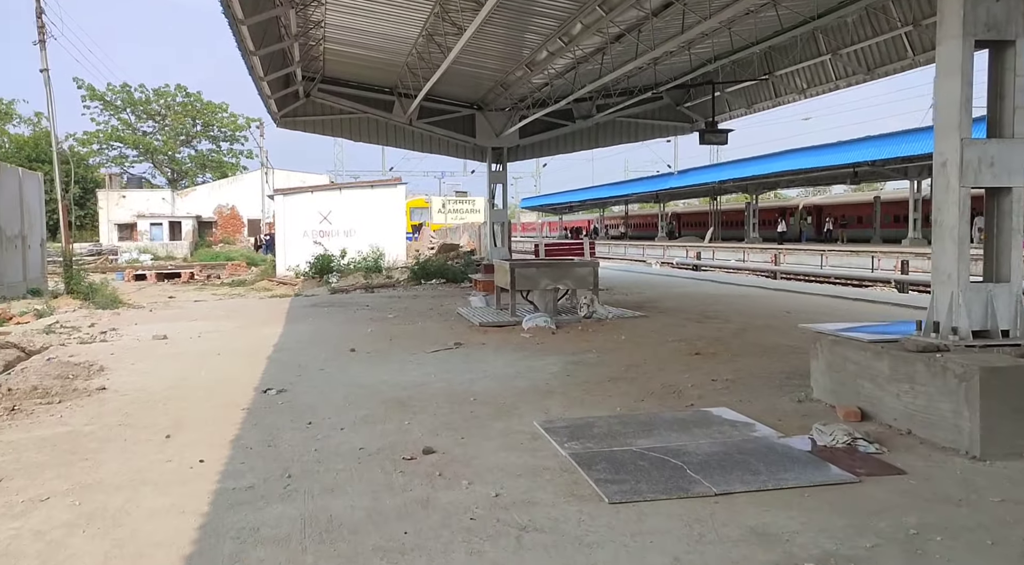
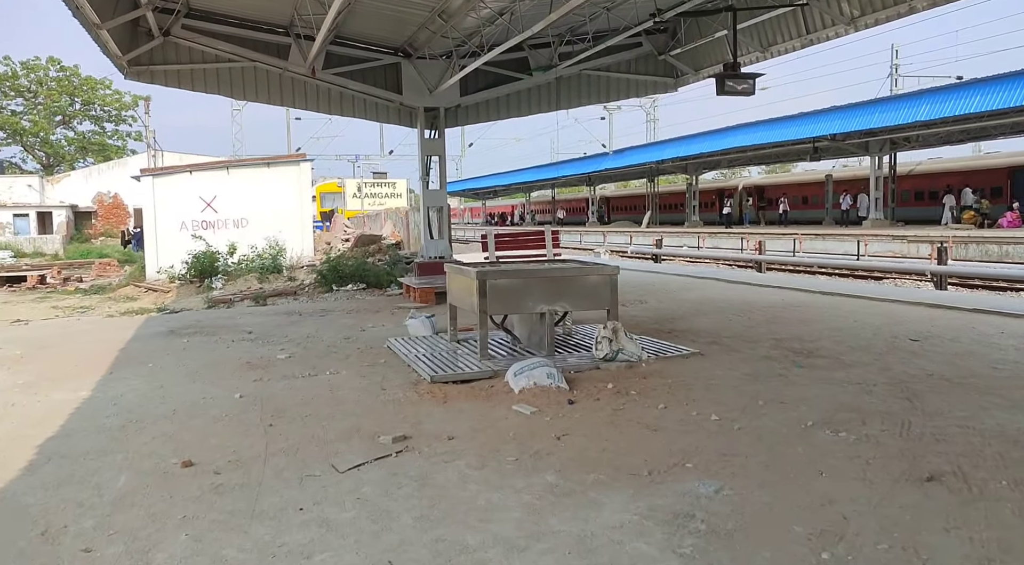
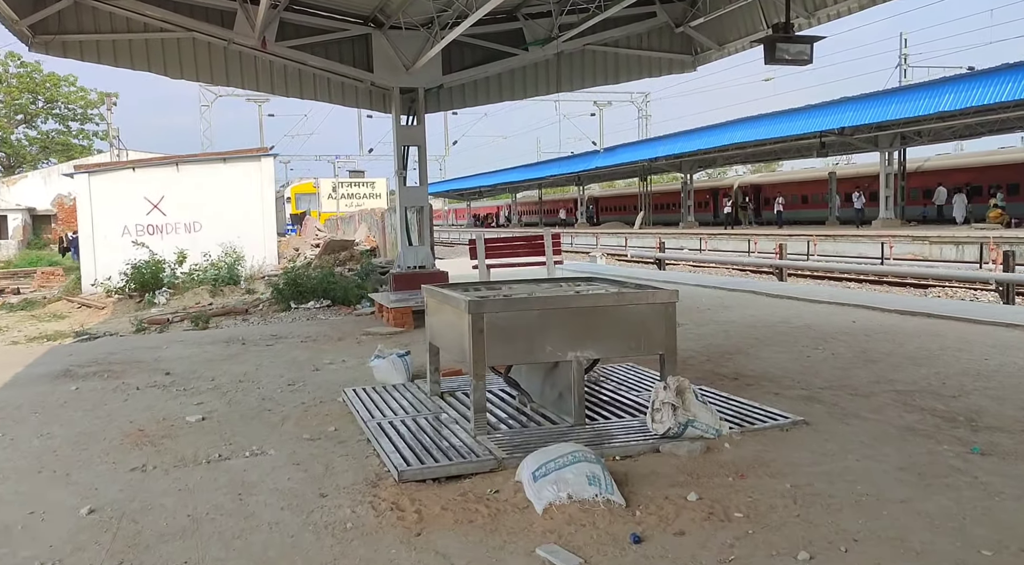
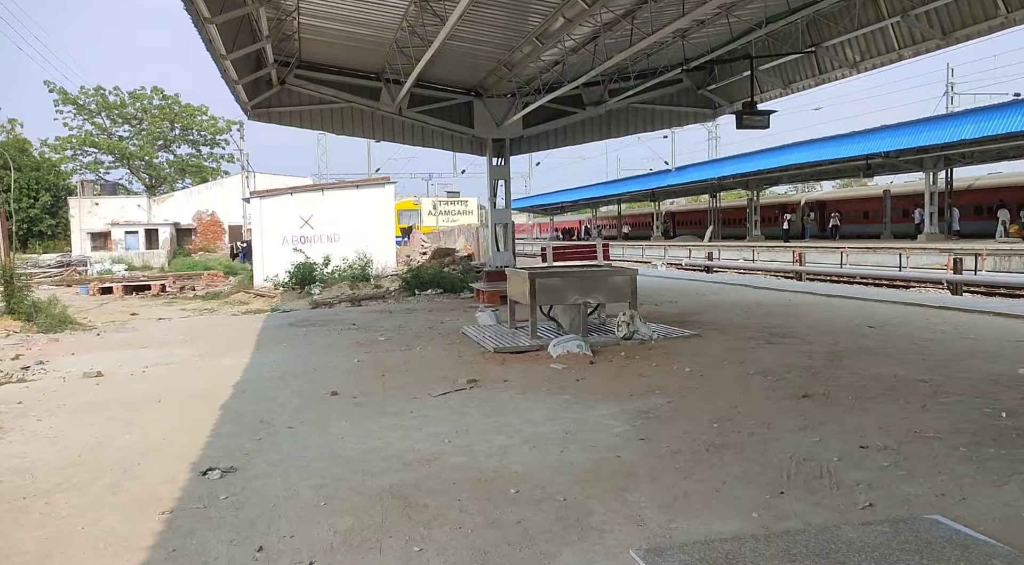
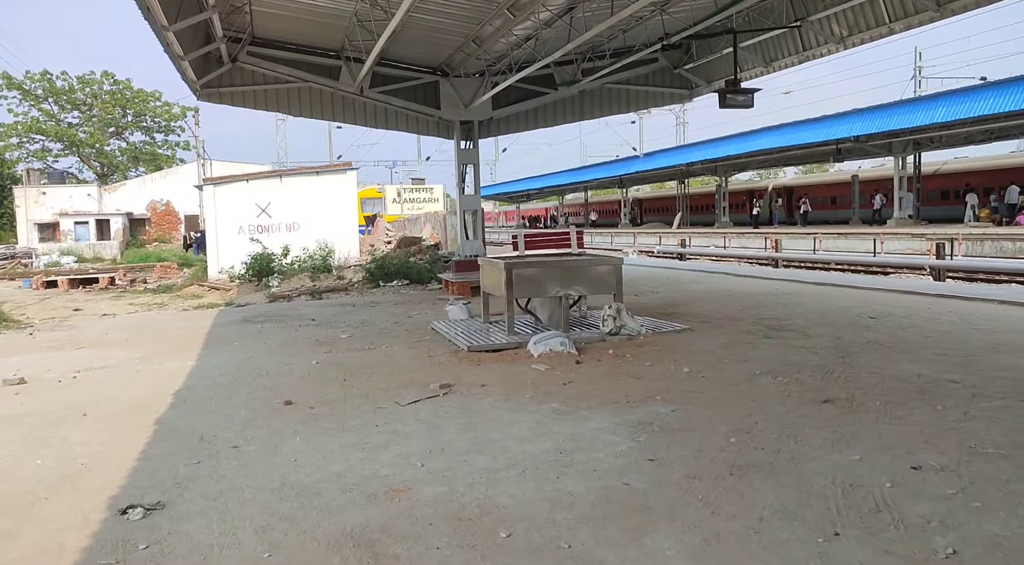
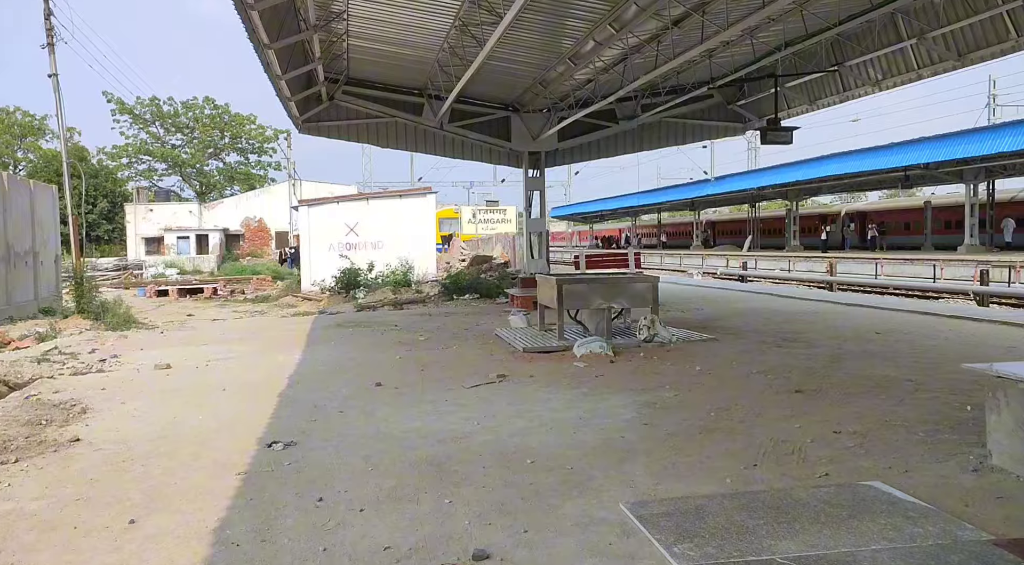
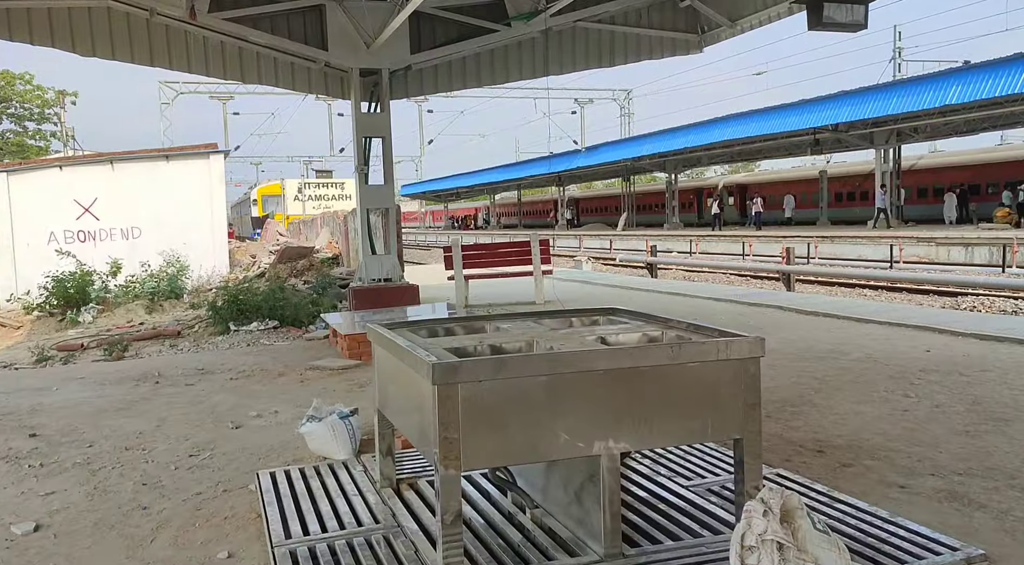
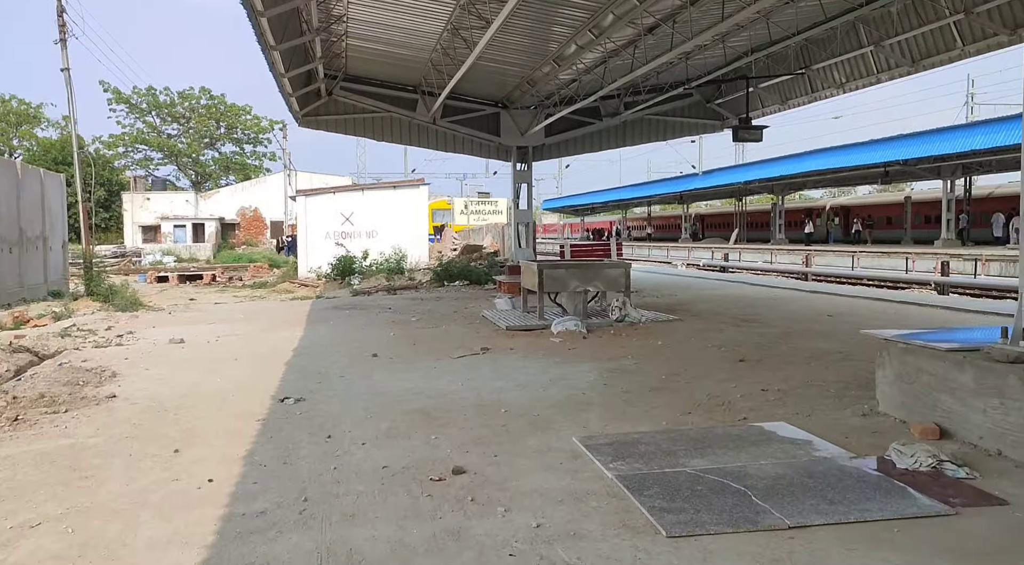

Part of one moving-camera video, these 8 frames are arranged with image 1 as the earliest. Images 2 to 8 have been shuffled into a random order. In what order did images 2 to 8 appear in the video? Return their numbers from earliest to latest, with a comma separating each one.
8, 6, 4, 5, 2, 3, 7
